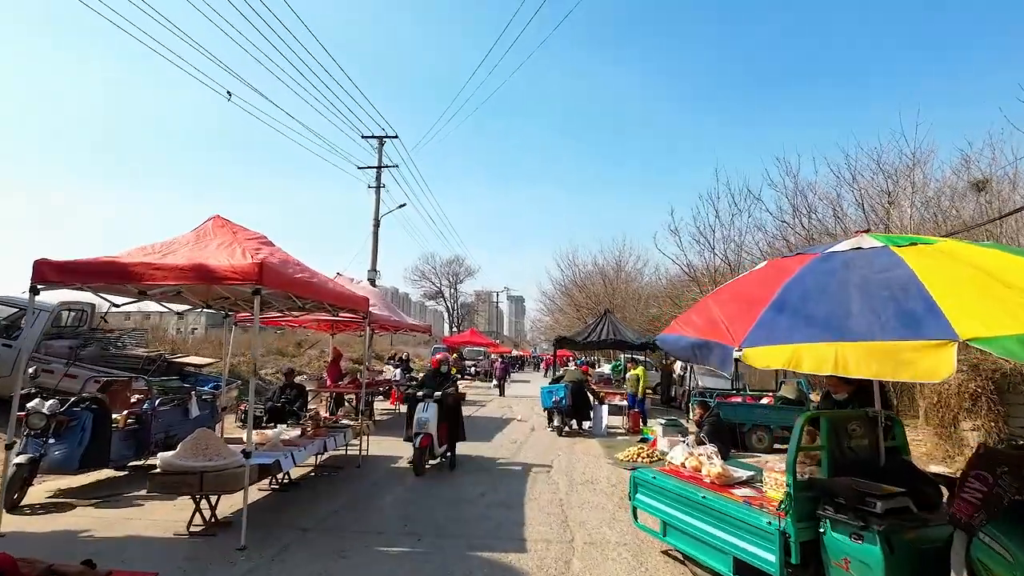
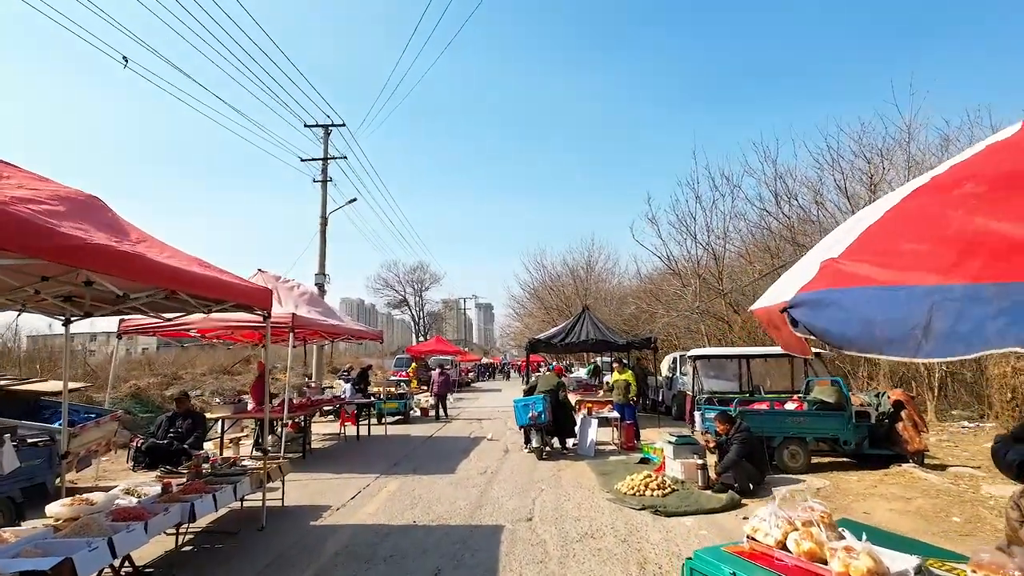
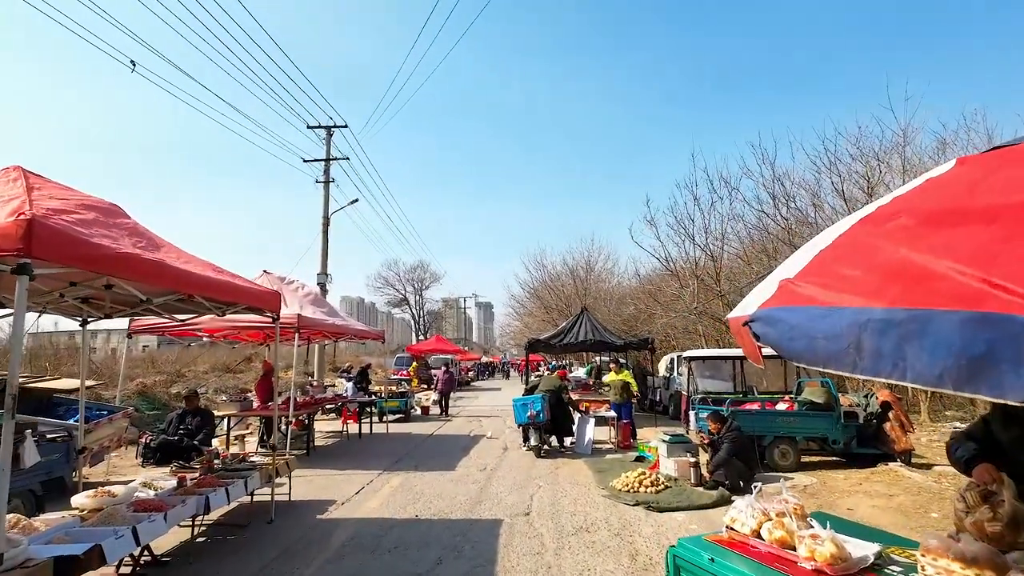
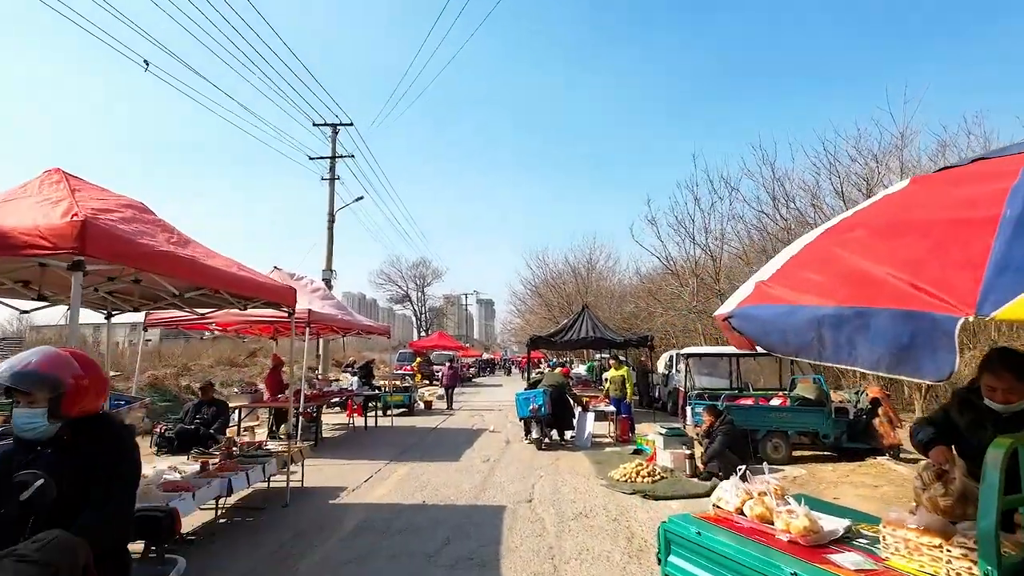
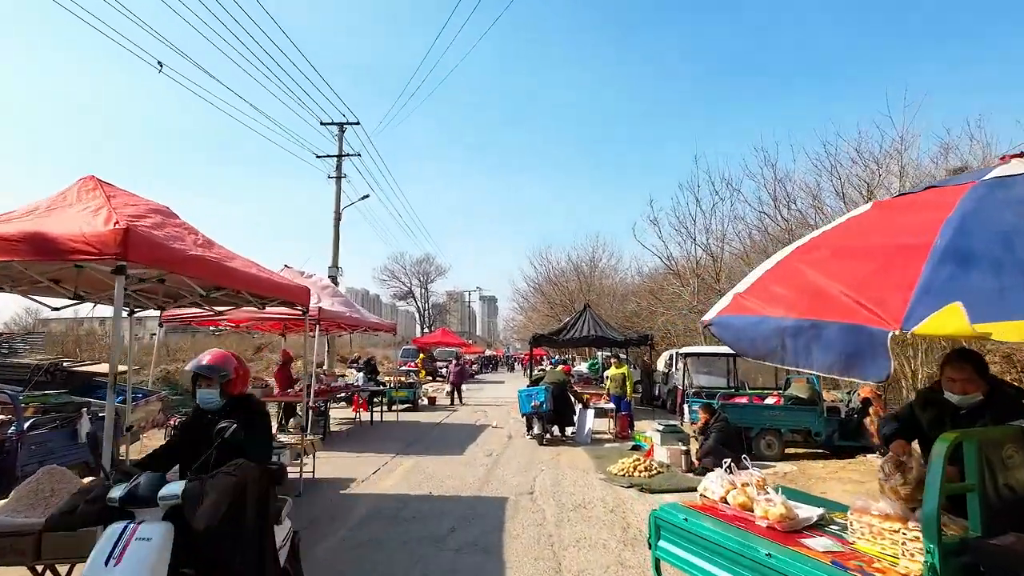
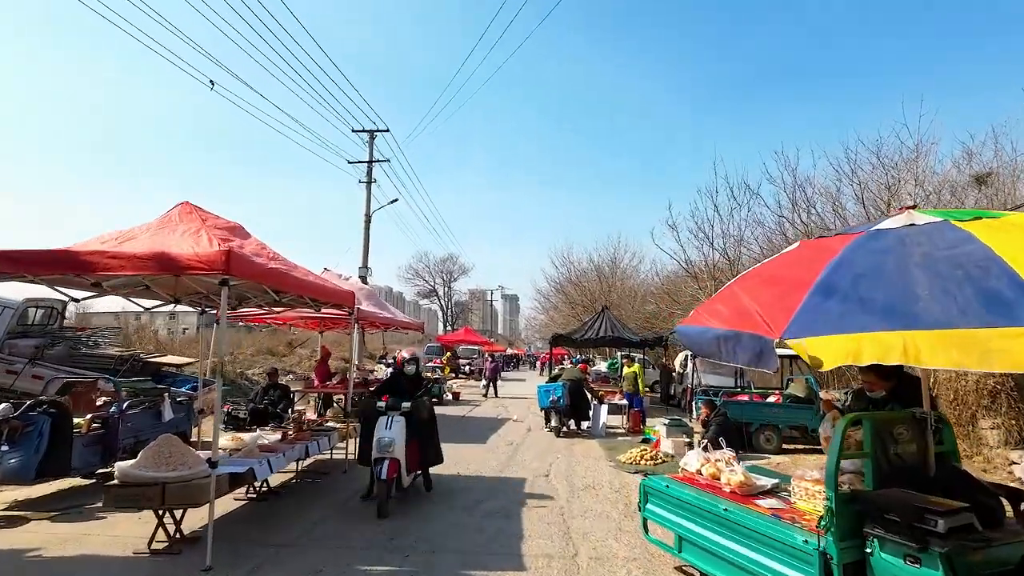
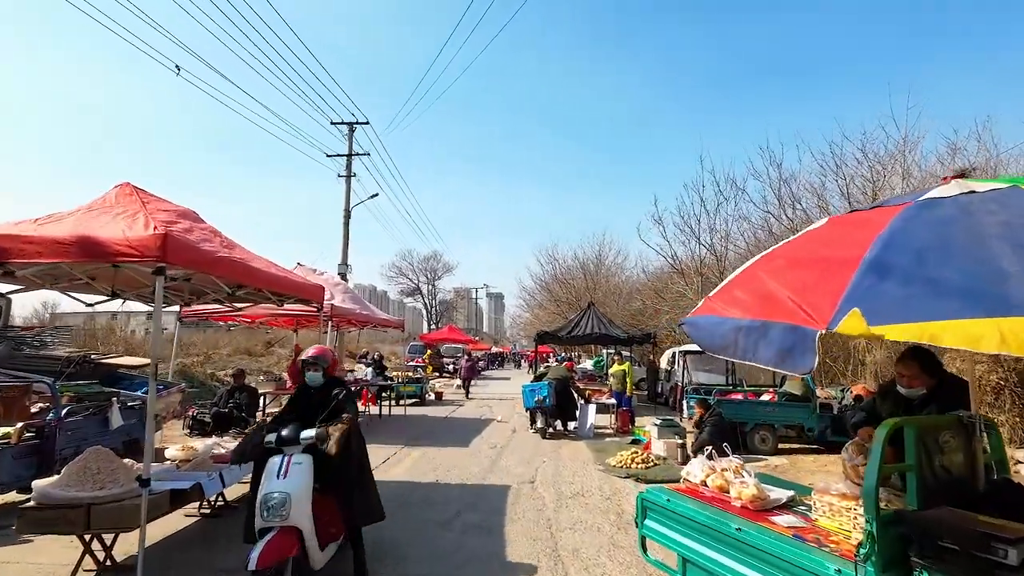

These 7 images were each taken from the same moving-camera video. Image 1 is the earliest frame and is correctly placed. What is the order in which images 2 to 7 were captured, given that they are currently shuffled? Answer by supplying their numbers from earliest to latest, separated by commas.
6, 7, 5, 4, 3, 2
